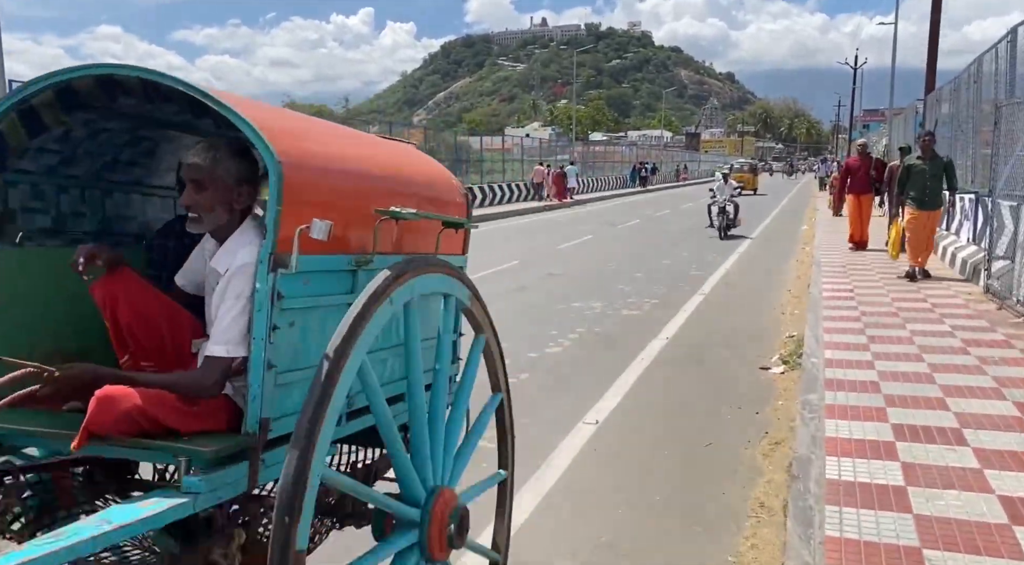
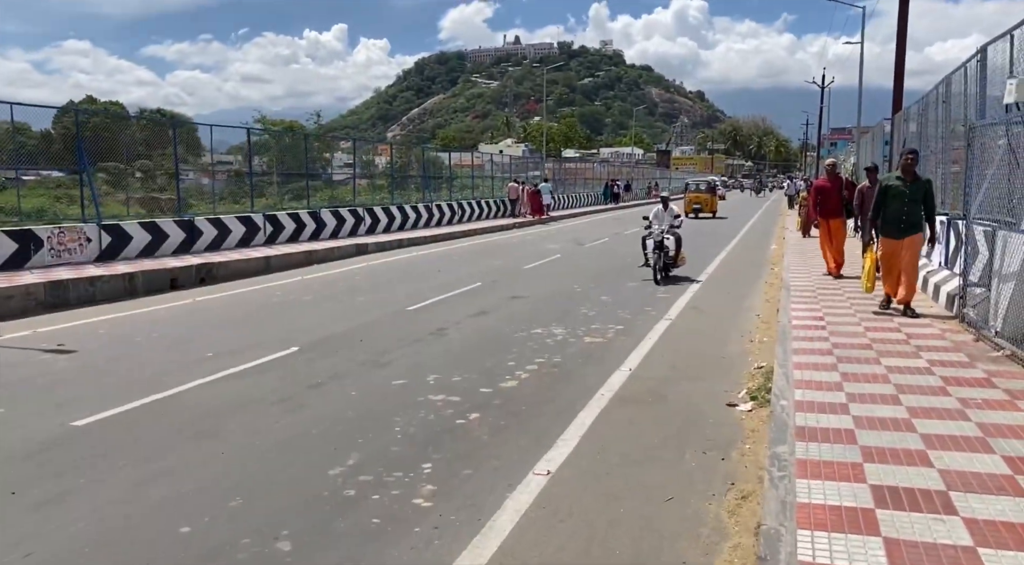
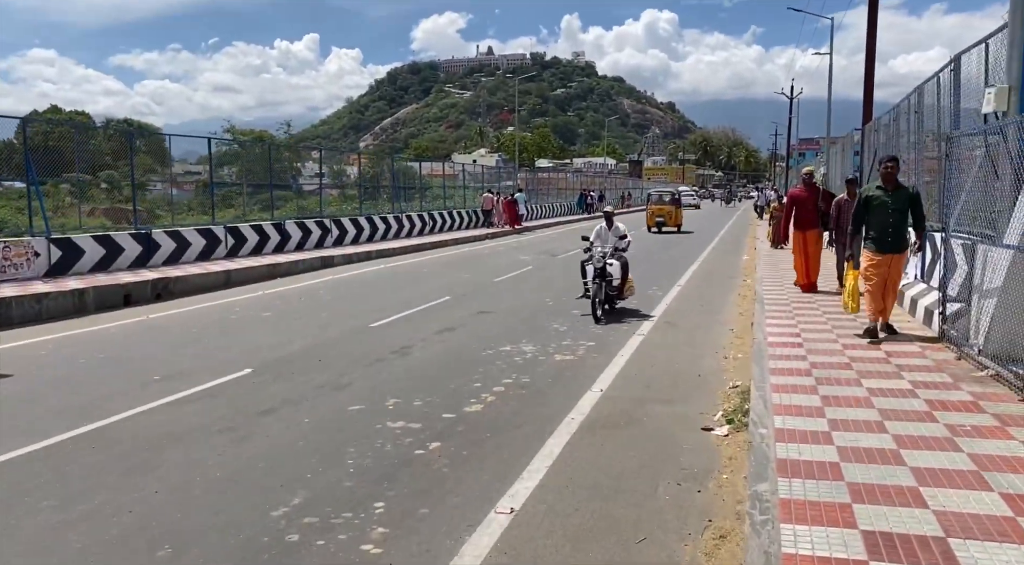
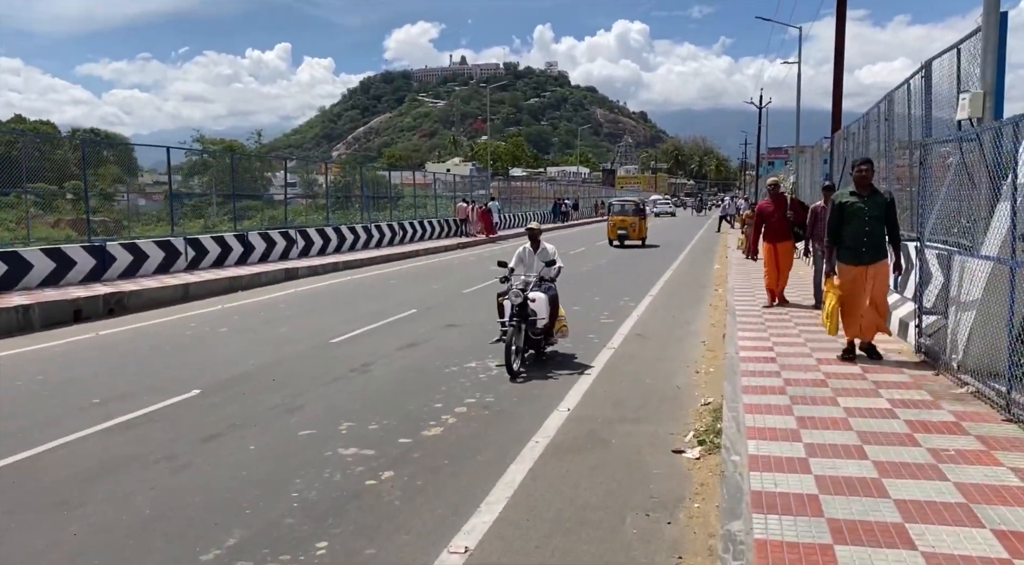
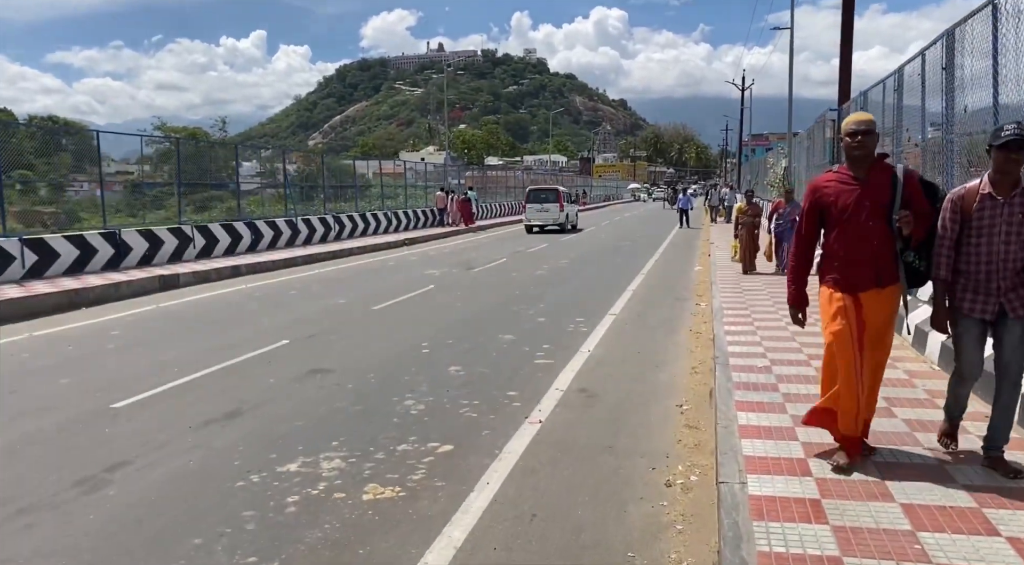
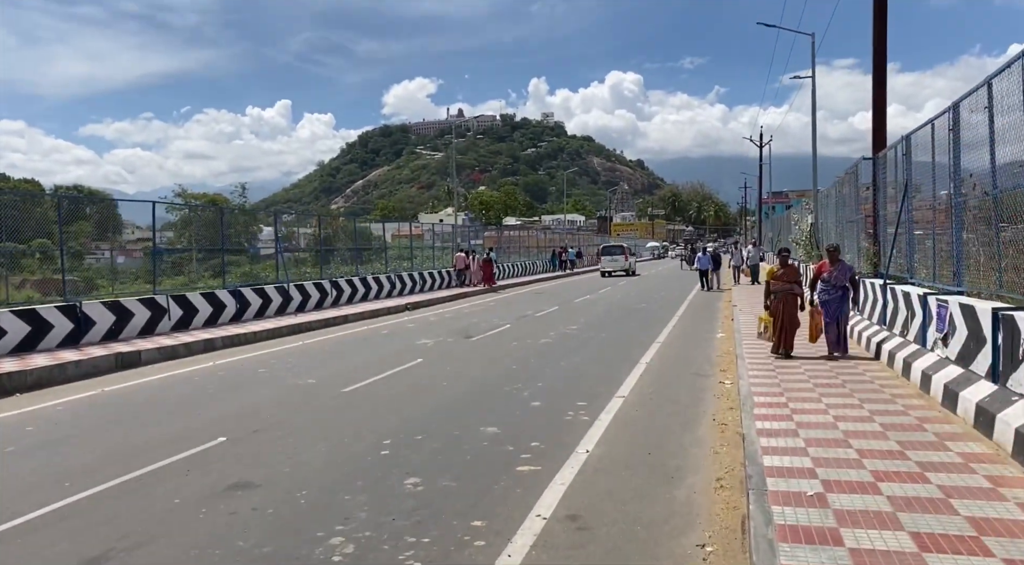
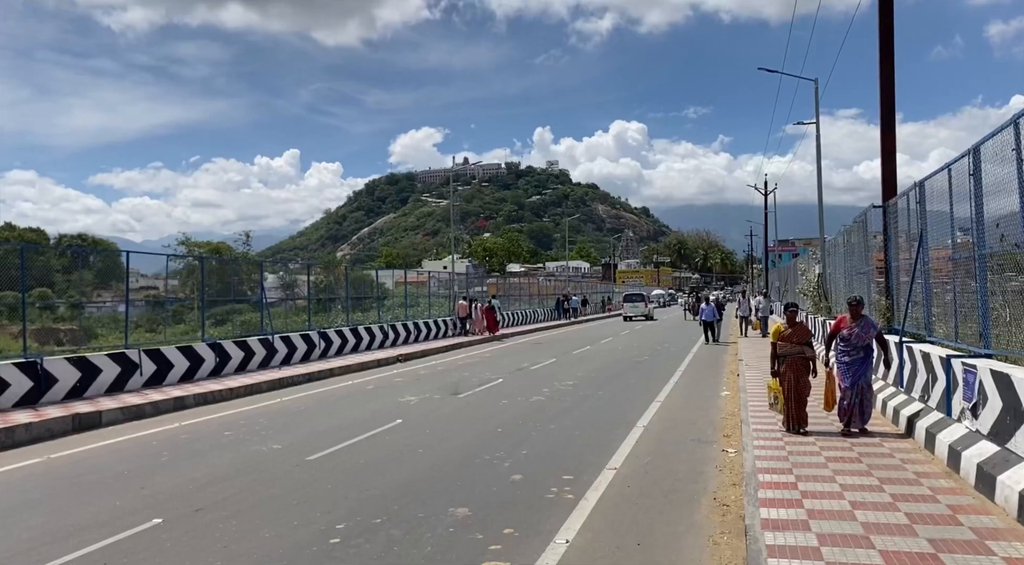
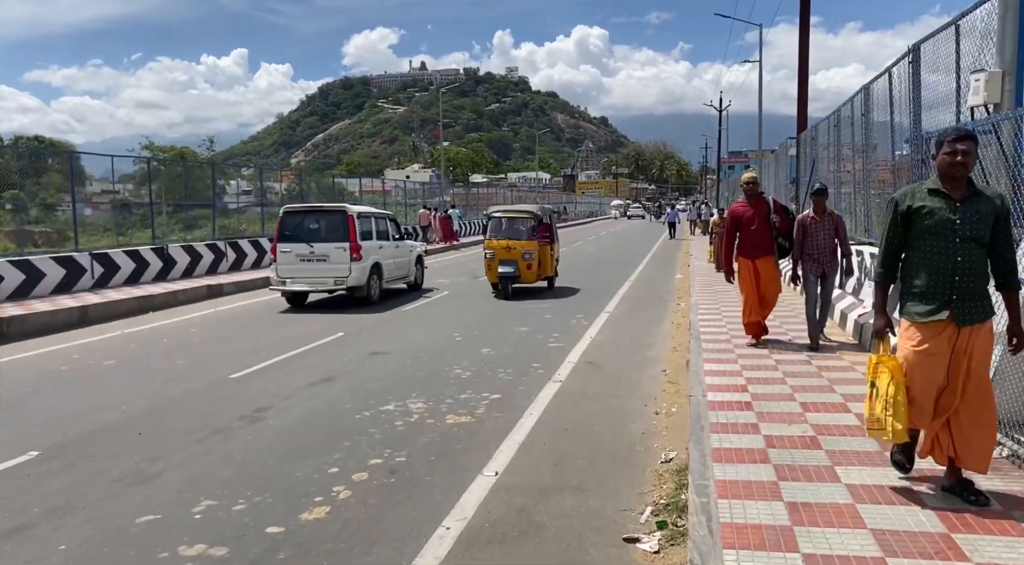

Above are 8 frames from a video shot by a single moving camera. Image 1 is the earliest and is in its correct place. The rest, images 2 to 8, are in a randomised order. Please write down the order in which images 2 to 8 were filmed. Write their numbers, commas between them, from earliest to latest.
2, 3, 4, 8, 5, 6, 7
